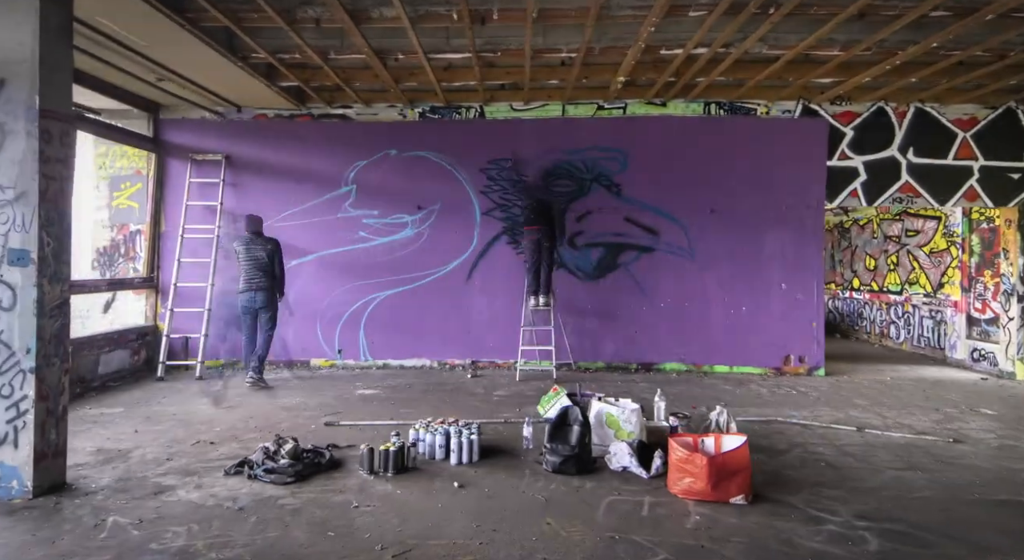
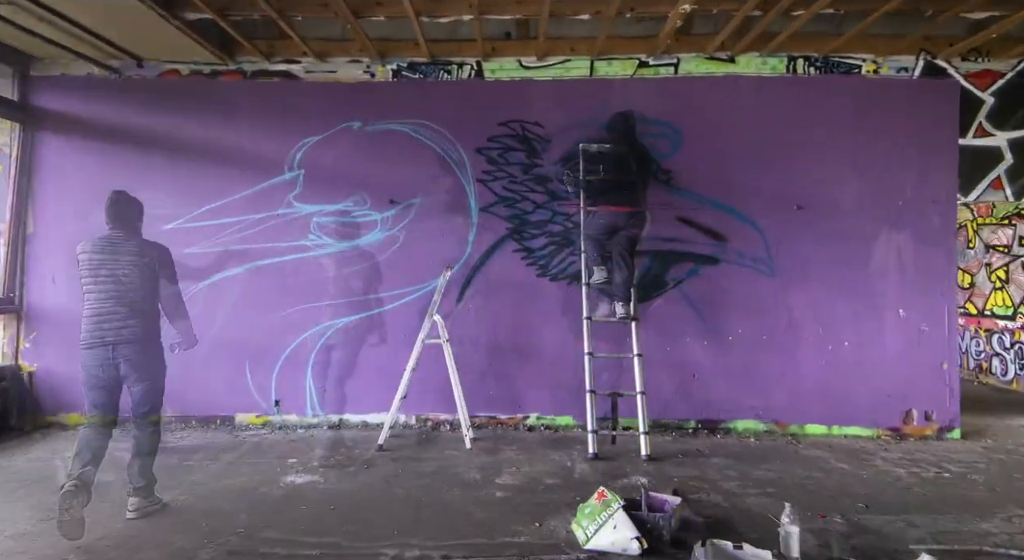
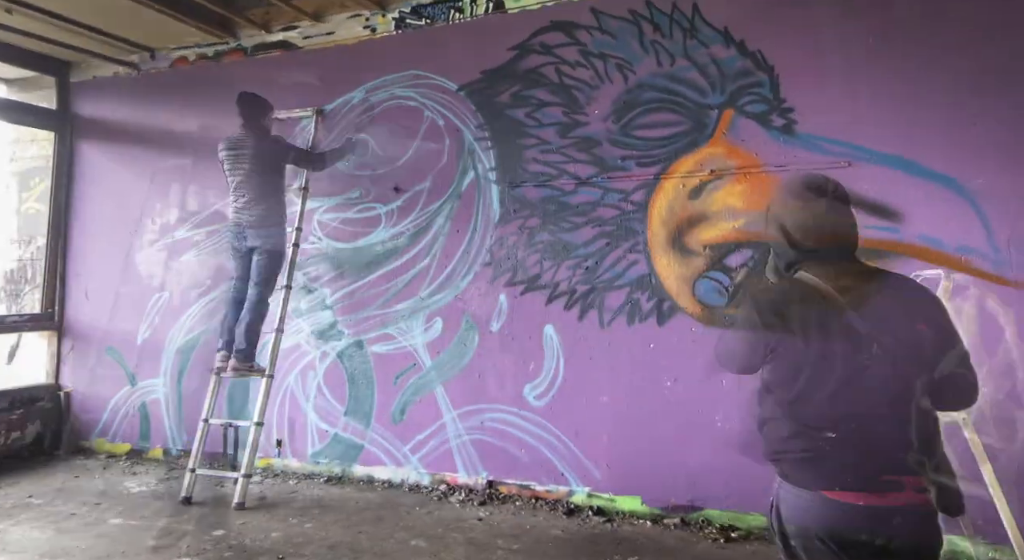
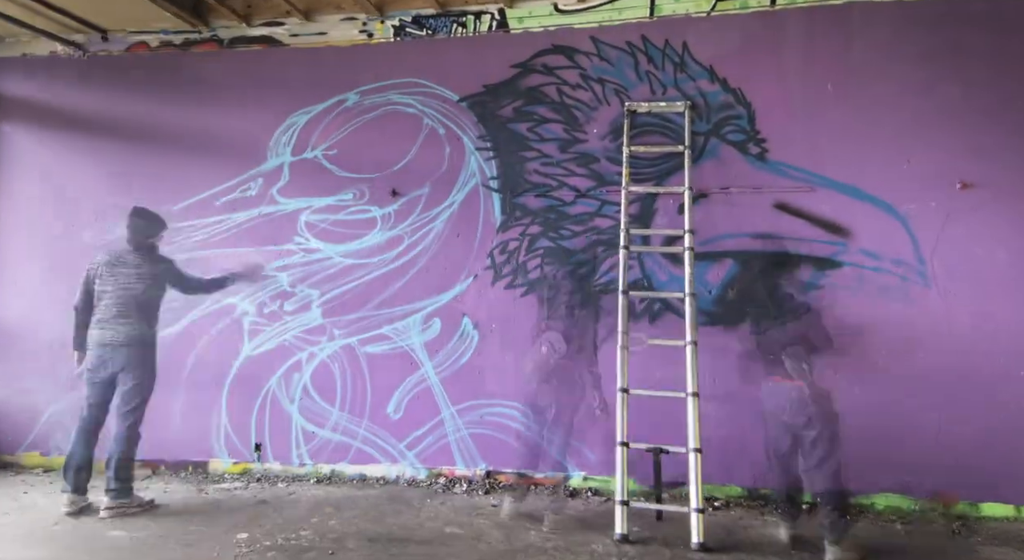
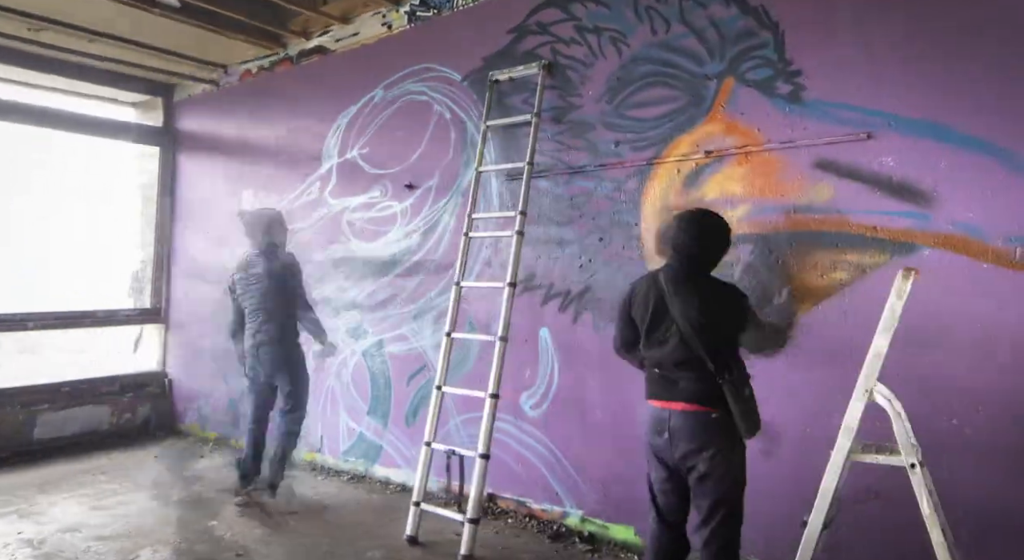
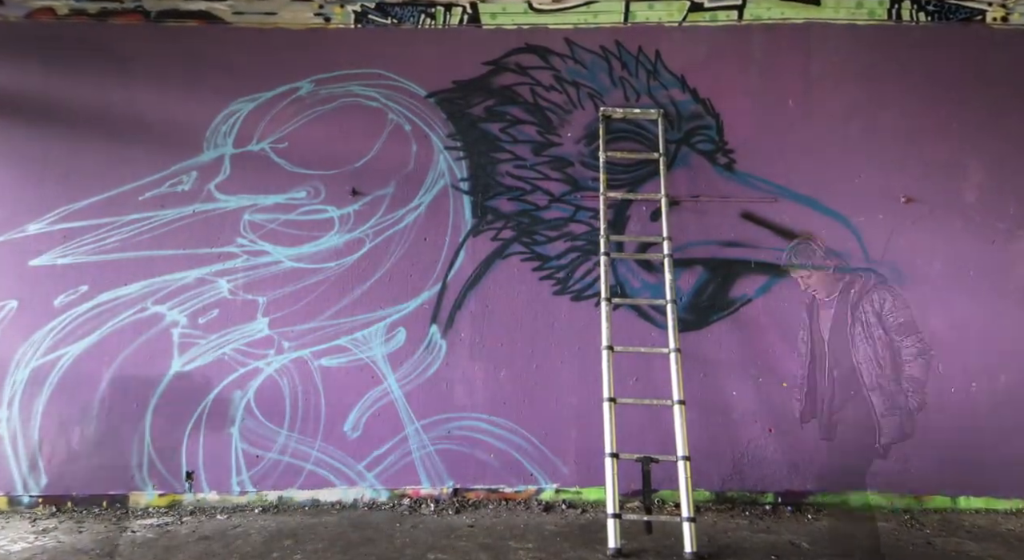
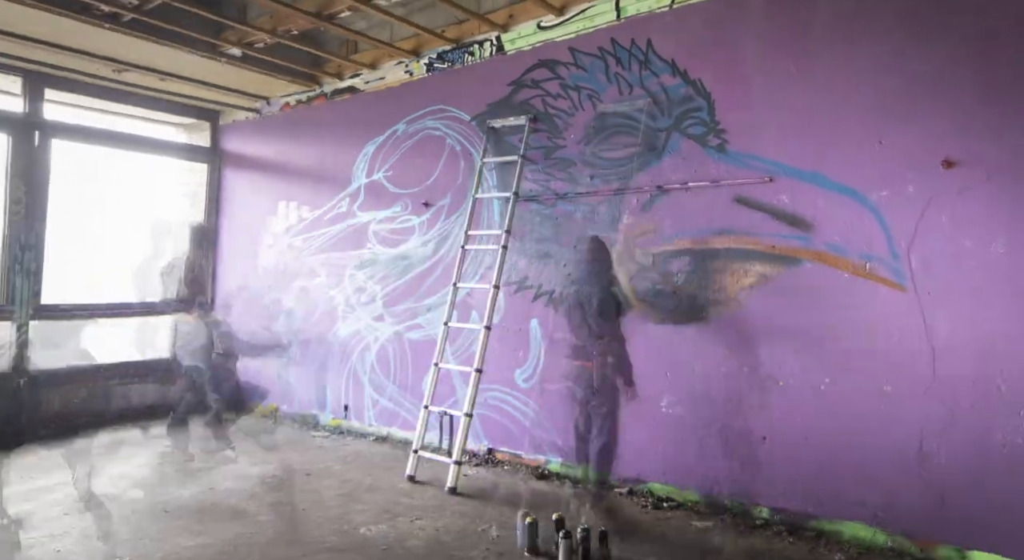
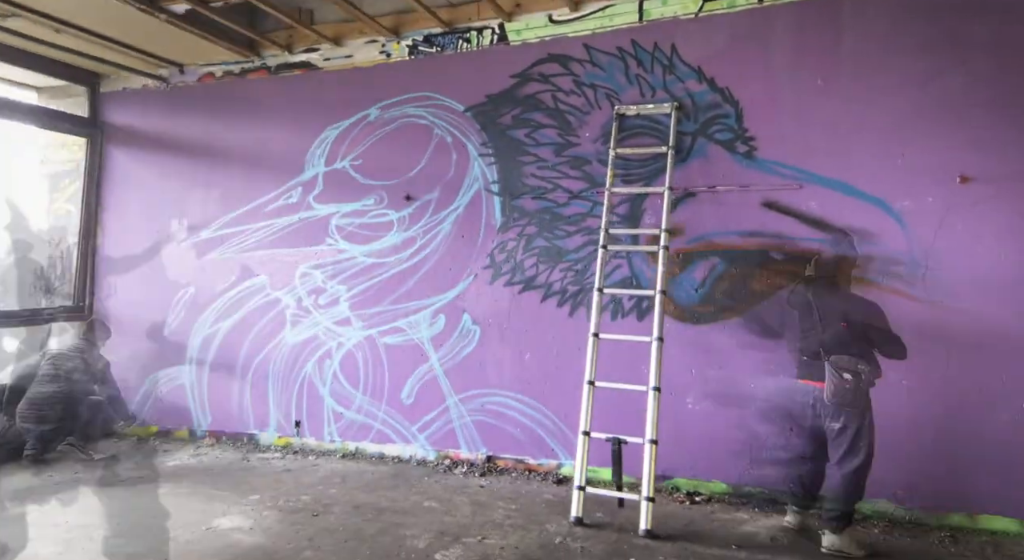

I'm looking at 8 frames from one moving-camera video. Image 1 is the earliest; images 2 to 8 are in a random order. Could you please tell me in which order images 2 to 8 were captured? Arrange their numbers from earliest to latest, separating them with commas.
2, 6, 4, 8, 7, 5, 3
